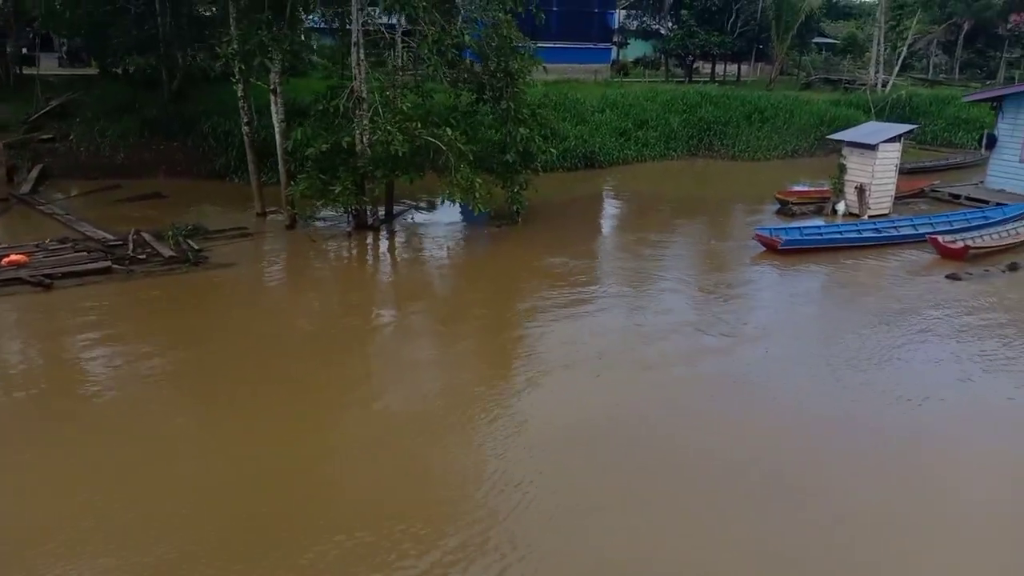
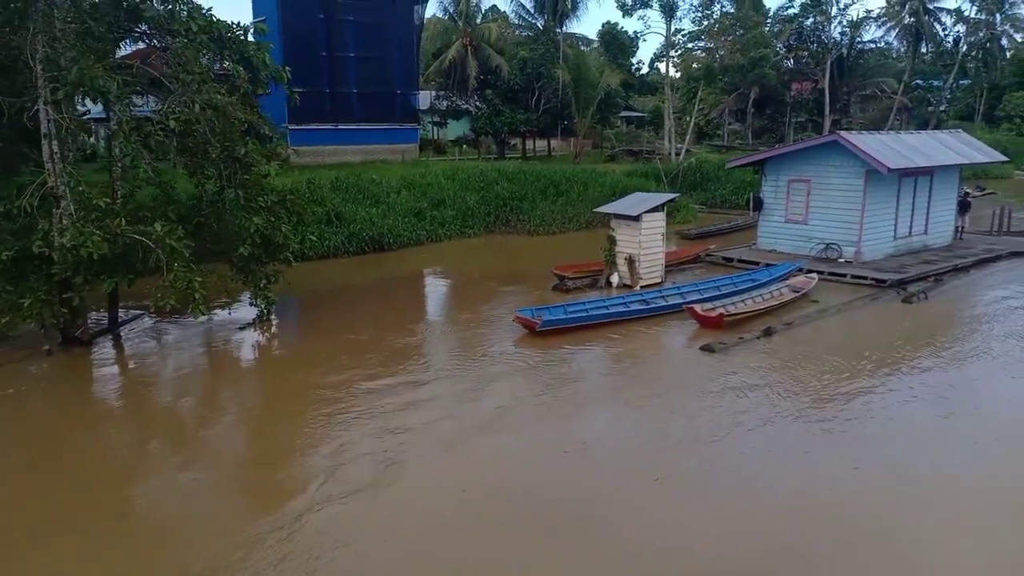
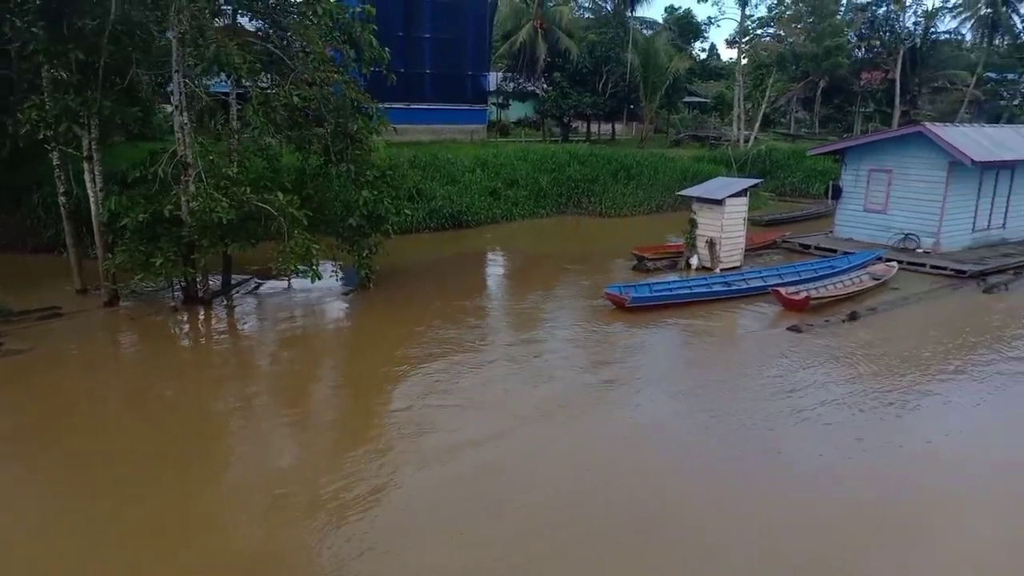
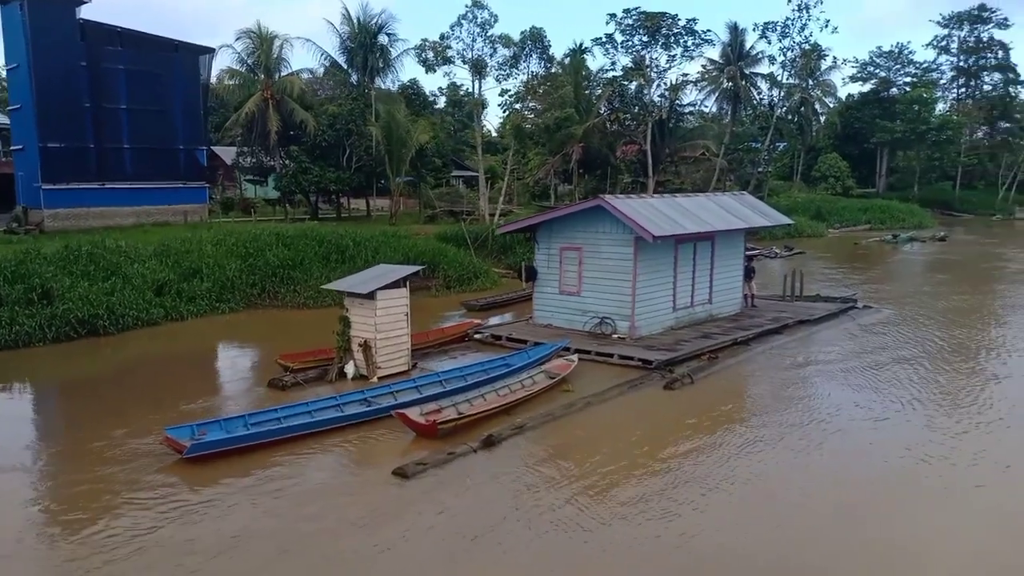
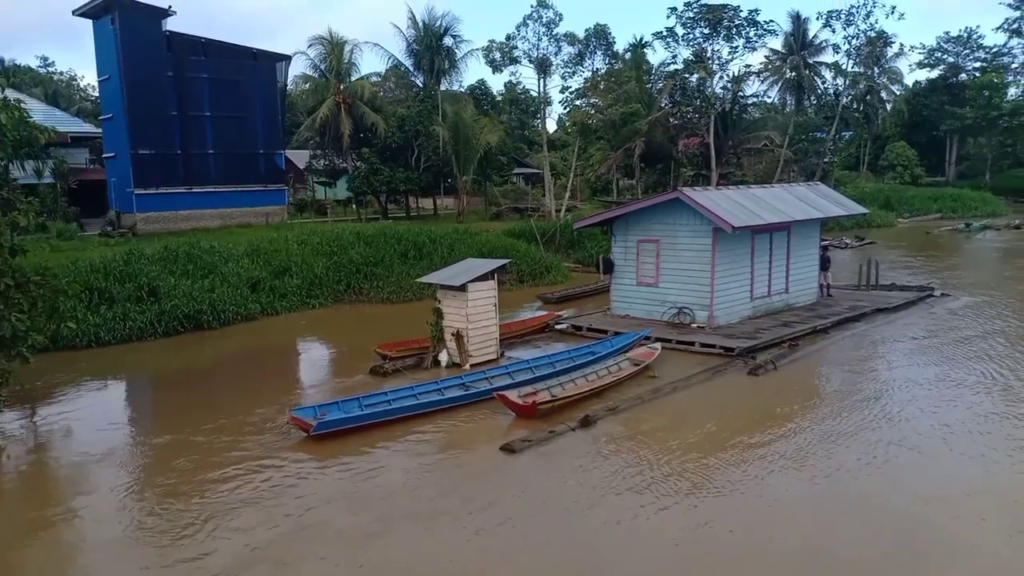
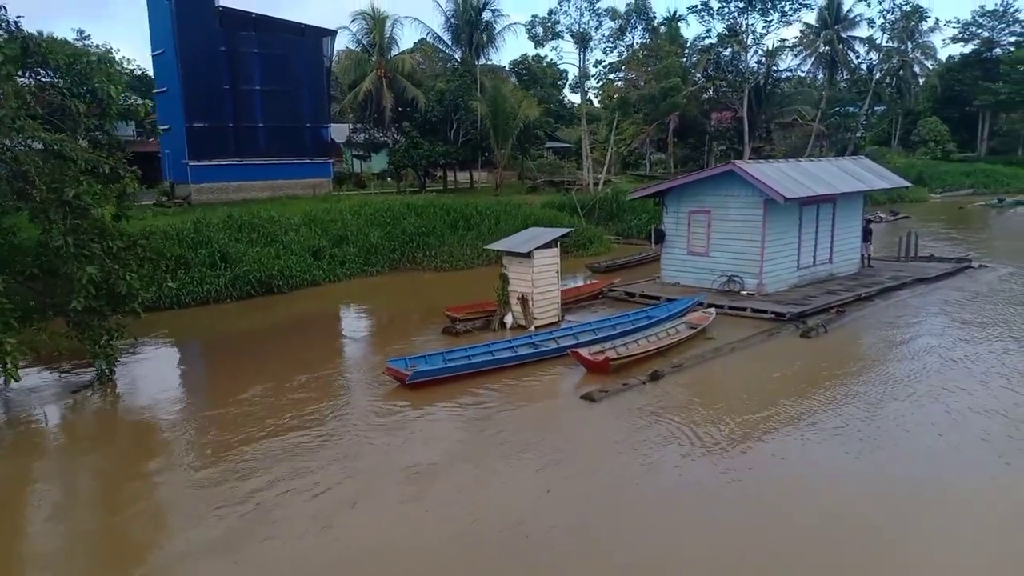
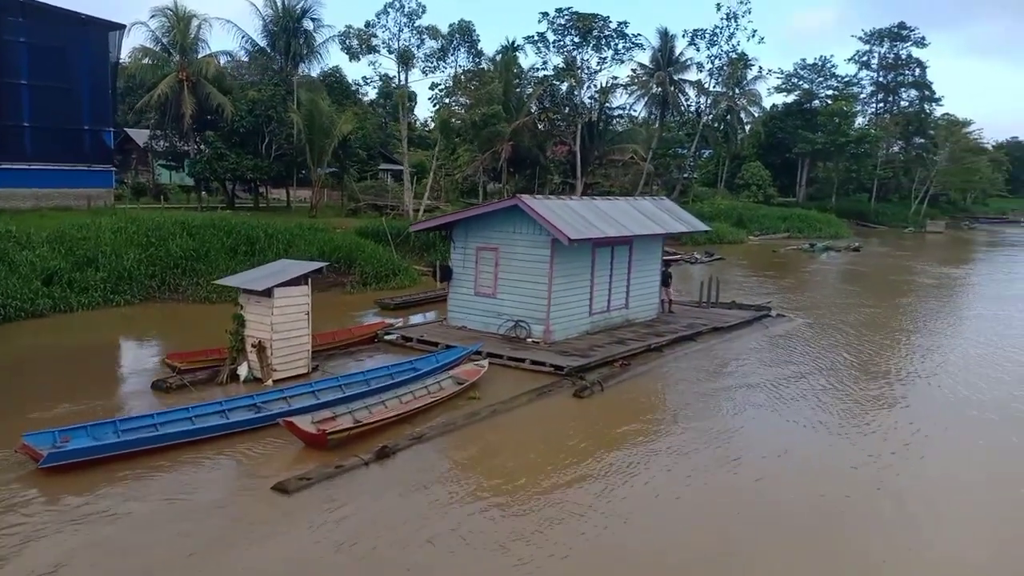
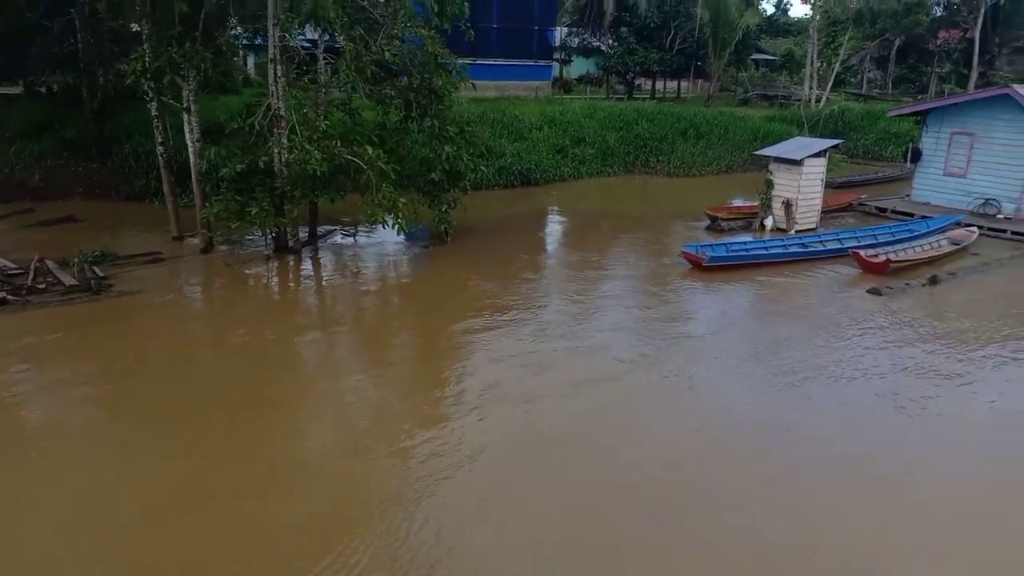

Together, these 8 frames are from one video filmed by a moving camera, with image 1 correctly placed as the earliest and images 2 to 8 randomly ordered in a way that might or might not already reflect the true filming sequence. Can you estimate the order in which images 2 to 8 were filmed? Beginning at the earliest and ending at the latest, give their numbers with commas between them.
8, 3, 2, 6, 5, 4, 7
